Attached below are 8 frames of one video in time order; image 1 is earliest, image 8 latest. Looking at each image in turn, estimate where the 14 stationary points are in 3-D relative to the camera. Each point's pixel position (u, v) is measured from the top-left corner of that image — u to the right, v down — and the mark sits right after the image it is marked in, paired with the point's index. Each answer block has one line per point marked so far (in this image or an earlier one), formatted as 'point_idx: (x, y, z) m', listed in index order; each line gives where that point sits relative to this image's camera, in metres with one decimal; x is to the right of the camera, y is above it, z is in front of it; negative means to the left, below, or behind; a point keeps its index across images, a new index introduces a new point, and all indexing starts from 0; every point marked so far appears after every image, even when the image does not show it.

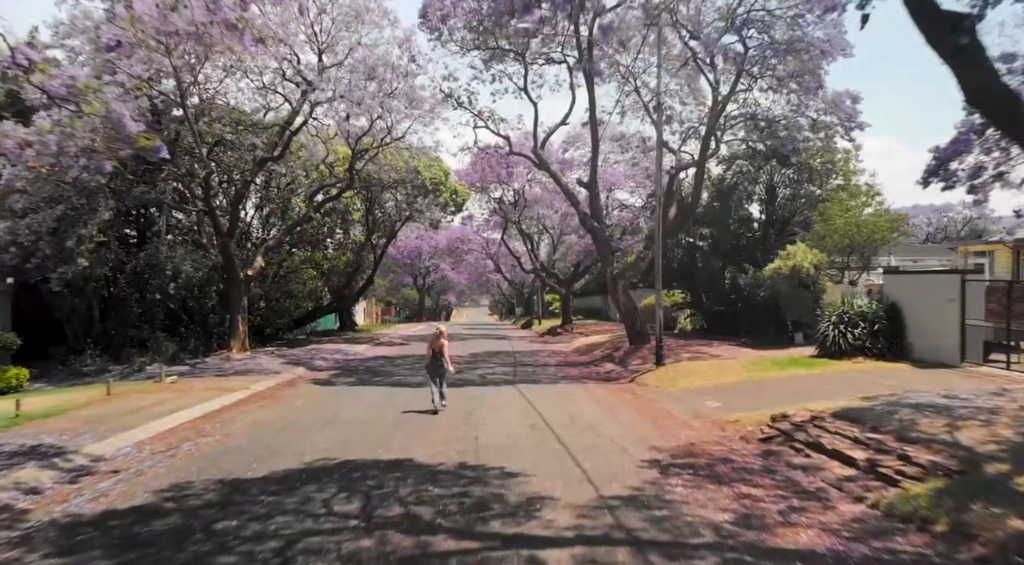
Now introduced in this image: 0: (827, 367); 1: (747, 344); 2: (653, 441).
0: (+6.9, -1.8, +13.8) m
1: (+6.9, -1.8, +18.5) m
2: (+1.9, -2.1, +8.4) m
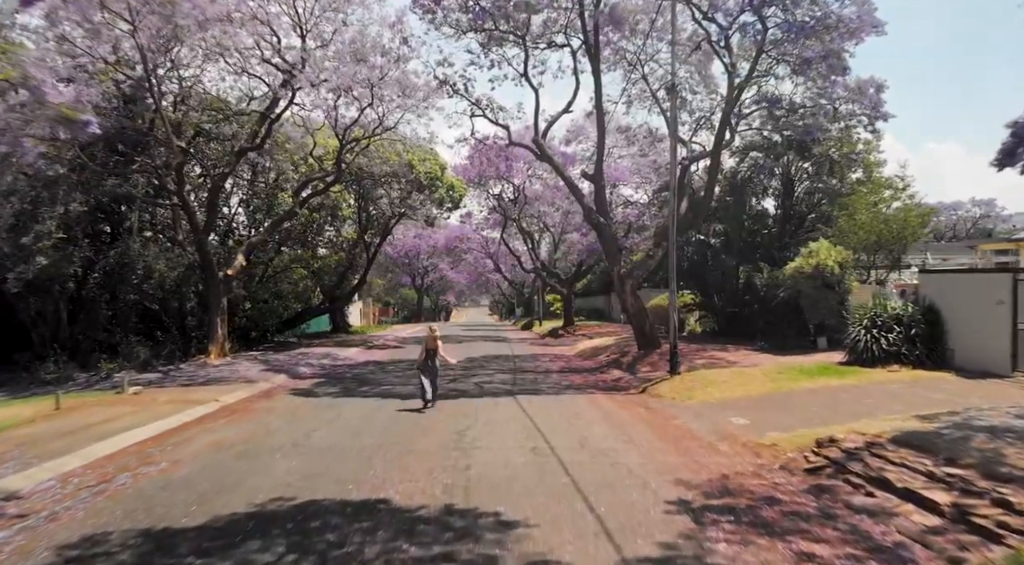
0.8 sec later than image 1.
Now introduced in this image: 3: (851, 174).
0: (+6.9, -1.8, +12.4) m
1: (+6.9, -1.8, +17.1) m
2: (+1.8, -2.1, +7.0) m
3: (+10.7, +3.4, +19.9) m
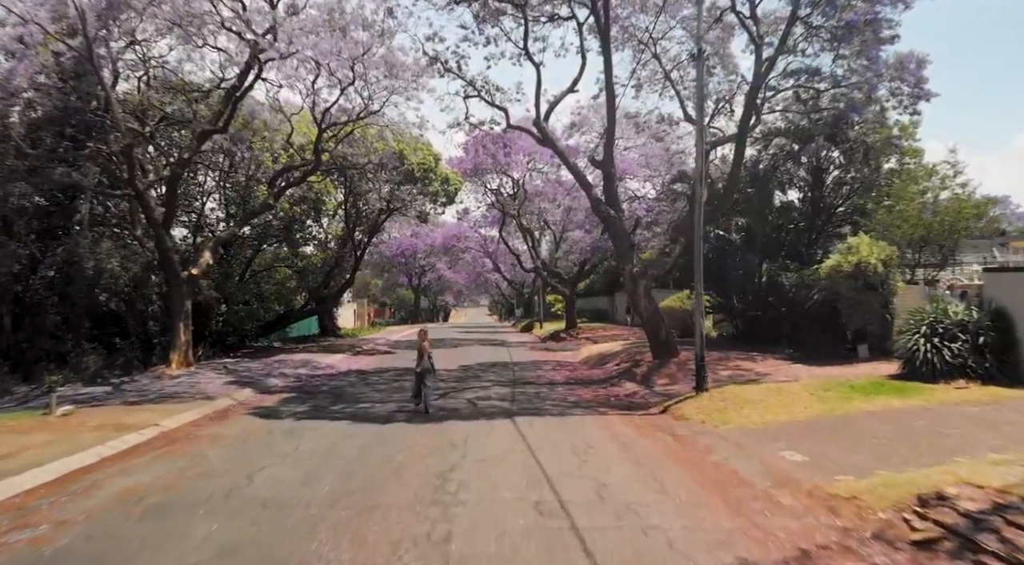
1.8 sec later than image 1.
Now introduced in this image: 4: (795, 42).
0: (+6.9, -1.8, +10.5) m
1: (+6.8, -1.8, +15.1) m
2: (+1.8, -2.1, +5.0) m
3: (+10.6, +3.4, +17.9) m
4: (+6.9, +5.9, +15.4) m
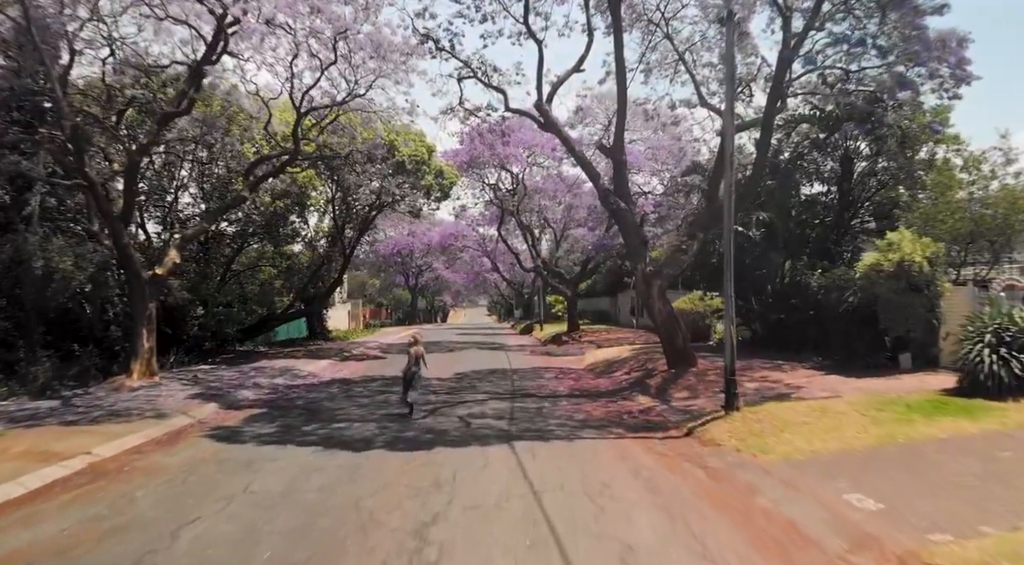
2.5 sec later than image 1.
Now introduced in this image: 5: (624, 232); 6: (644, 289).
0: (+6.9, -1.9, +8.9) m
1: (+6.8, -1.8, +13.5) m
2: (+1.8, -2.2, +3.4) m
3: (+10.6, +3.4, +16.3) m
4: (+6.9, +5.9, +13.8) m
5: (+2.4, +1.1, +13.5) m
6: (+2.8, -0.2, +13.5) m
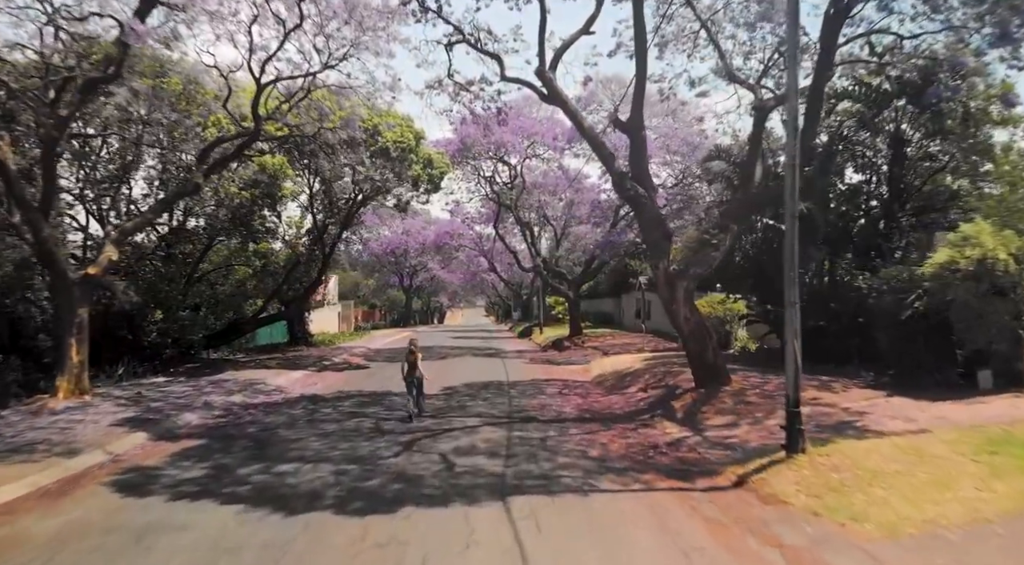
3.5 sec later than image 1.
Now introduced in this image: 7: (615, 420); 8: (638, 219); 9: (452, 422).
0: (+6.8, -1.9, +6.6) m
1: (+6.8, -1.9, +11.3) m
2: (+1.8, -2.2, +1.2) m
3: (+10.6, +3.4, +14.1) m
4: (+6.8, +5.8, +11.6) m
5: (+2.3, +1.1, +11.3) m
6: (+2.8, -0.2, +11.2) m
7: (+1.8, -2.4, +11.0) m
8: (+2.3, +1.2, +11.4) m
9: (-1.1, -2.4, +11.1) m
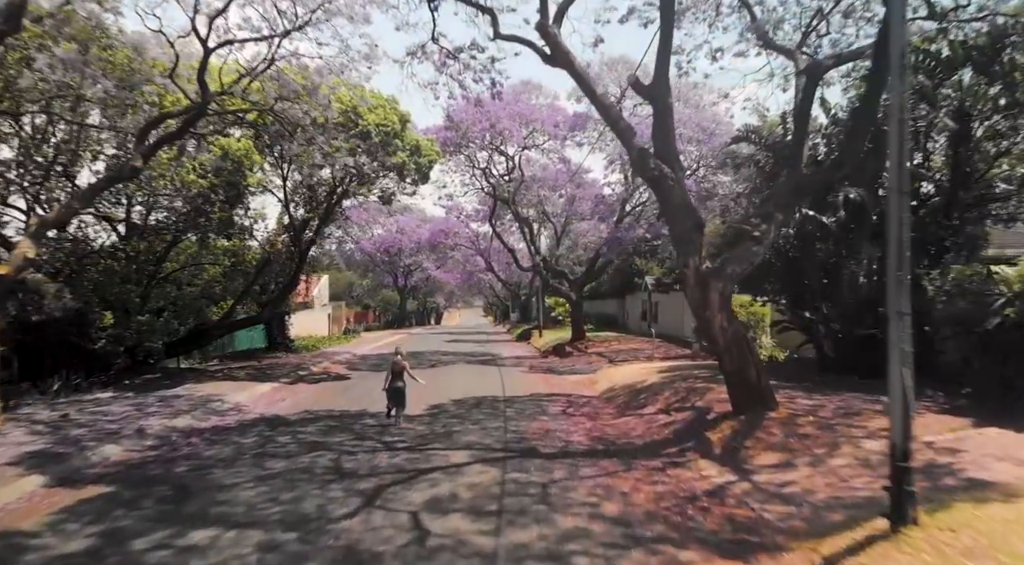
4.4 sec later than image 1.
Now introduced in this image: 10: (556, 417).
0: (+6.8, -1.9, +4.5) m
1: (+6.7, -1.9, +9.2) m
2: (+1.7, -2.2, -1.0) m
3: (+10.5, +3.4, +12.0) m
4: (+6.8, +5.8, +9.5) m
5: (+2.3, +1.0, +9.2) m
6: (+2.7, -0.2, +9.1) m
7: (+1.7, -2.4, +8.9) m
8: (+2.2, +1.2, +9.3) m
9: (-1.1, -2.5, +8.9) m
10: (+0.8, -2.5, +11.9) m
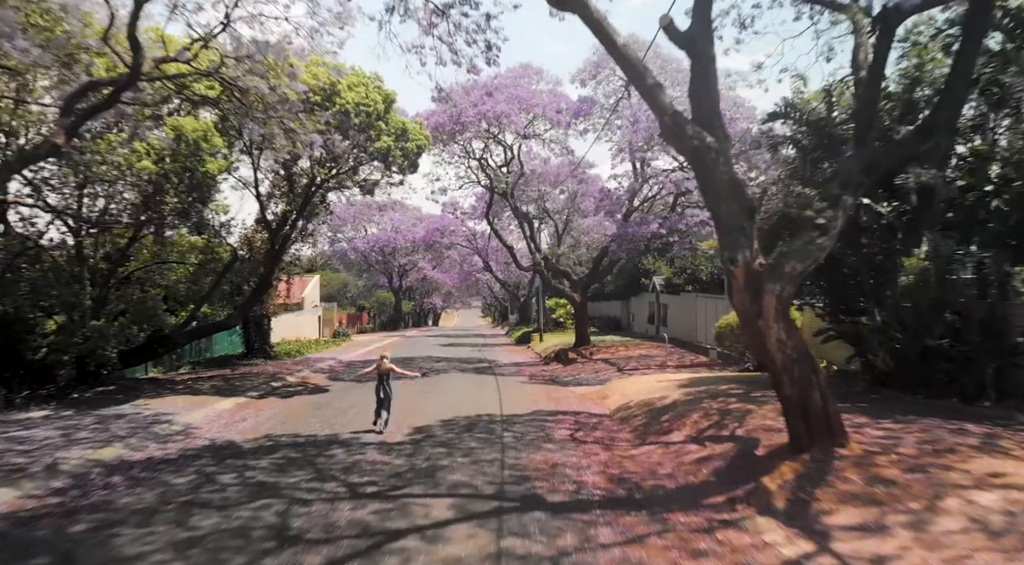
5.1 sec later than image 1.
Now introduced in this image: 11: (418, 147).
0: (+6.7, -1.9, +2.6) m
1: (+6.7, -1.9, +7.2) m
2: (+1.7, -2.2, -2.9) m
3: (+10.5, +3.4, +10.0) m
4: (+6.8, +5.8, +7.5) m
5: (+2.3, +1.0, +7.2) m
6: (+2.7, -0.2, +7.1) m
7: (+1.7, -2.4, +6.9) m
8: (+2.2, +1.2, +7.3) m
9: (-1.1, -2.5, +6.9) m
10: (+0.8, -2.6, +9.9) m
11: (-2.6, +3.8, +17.4) m
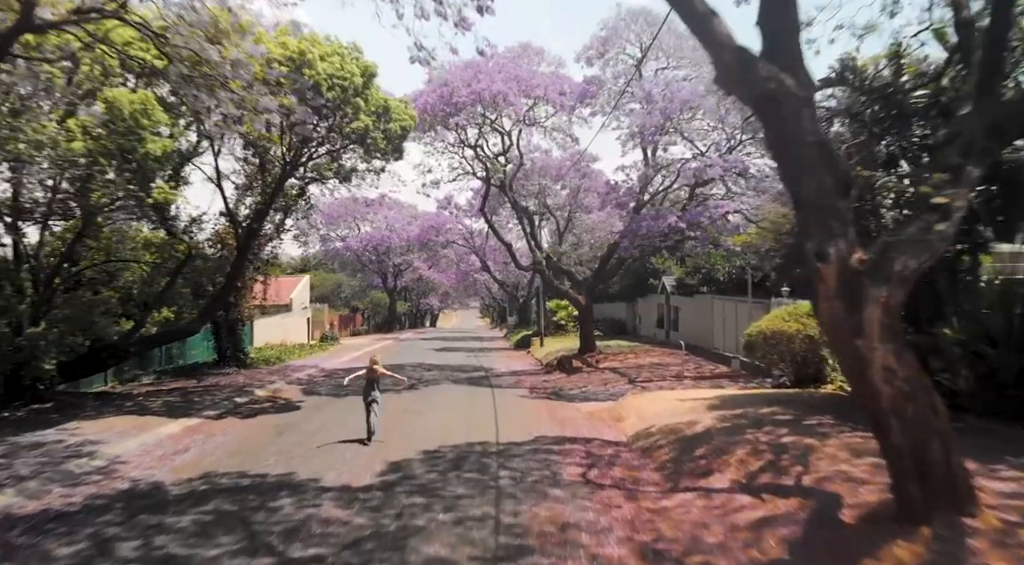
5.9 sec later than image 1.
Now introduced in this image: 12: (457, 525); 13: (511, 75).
0: (+6.7, -1.9, +0.5) m
1: (+6.6, -1.9, +5.2) m
2: (+1.7, -2.2, -5.0) m
3: (+10.4, +3.3, +7.9) m
4: (+6.7, +5.8, +5.4) m
5: (+2.2, +1.0, +5.1) m
6: (+2.6, -0.3, +5.1) m
7: (+1.7, -2.5, +4.8) m
8: (+2.1, +1.1, +5.2) m
9: (-1.2, -2.5, +4.9) m
10: (+0.8, -2.6, +7.9) m
11: (-2.7, +3.8, +15.3) m
12: (-0.5, -2.6, +6.7) m
13: (0.0, +6.0, +18.1) m
